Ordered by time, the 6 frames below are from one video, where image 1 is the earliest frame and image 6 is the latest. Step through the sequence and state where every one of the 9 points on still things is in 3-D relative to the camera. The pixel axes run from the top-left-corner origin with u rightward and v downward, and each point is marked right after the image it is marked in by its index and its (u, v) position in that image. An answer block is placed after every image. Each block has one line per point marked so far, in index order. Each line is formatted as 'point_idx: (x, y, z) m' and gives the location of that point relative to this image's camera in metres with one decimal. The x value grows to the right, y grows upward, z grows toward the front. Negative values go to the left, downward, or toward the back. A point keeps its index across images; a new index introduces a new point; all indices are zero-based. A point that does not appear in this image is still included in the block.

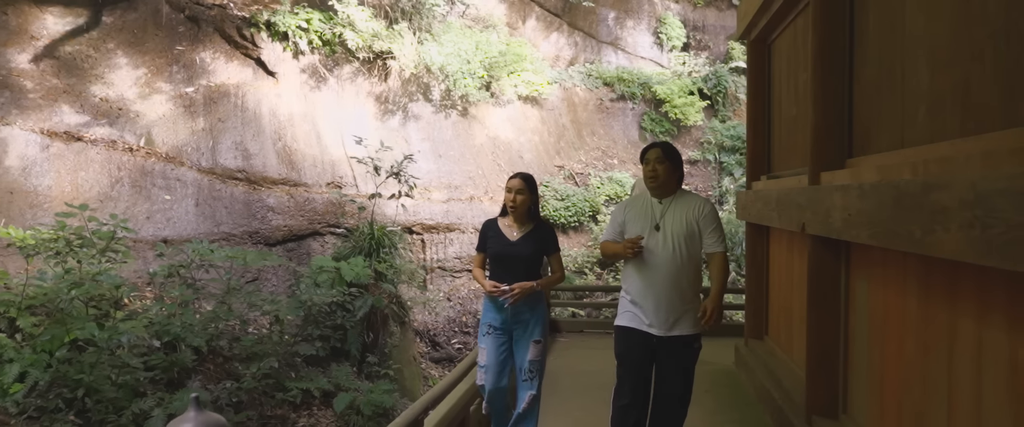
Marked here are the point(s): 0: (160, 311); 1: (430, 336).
0: (-2.7, -0.7, +5.2) m
1: (-0.9, -1.3, +7.2) m
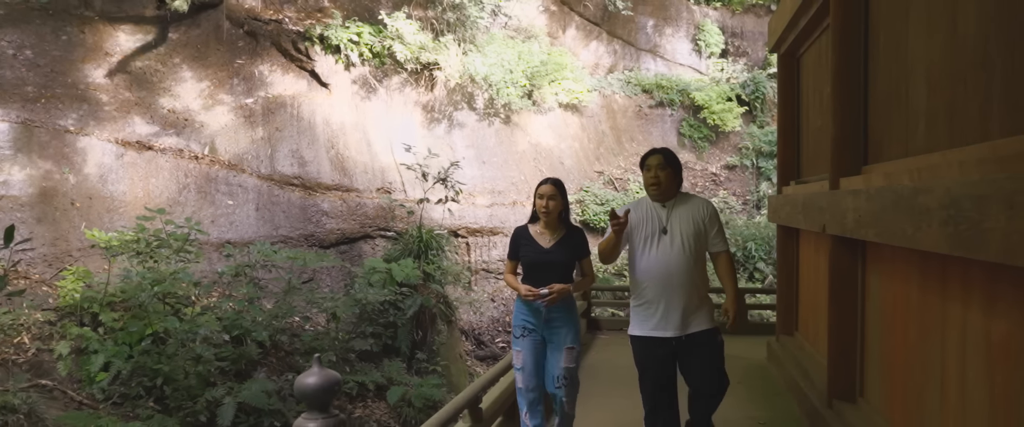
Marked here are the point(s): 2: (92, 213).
0: (-2.3, -0.8, +5.6) m
1: (-0.4, -1.3, +7.5) m
2: (-4.0, 0.0, +6.5) m
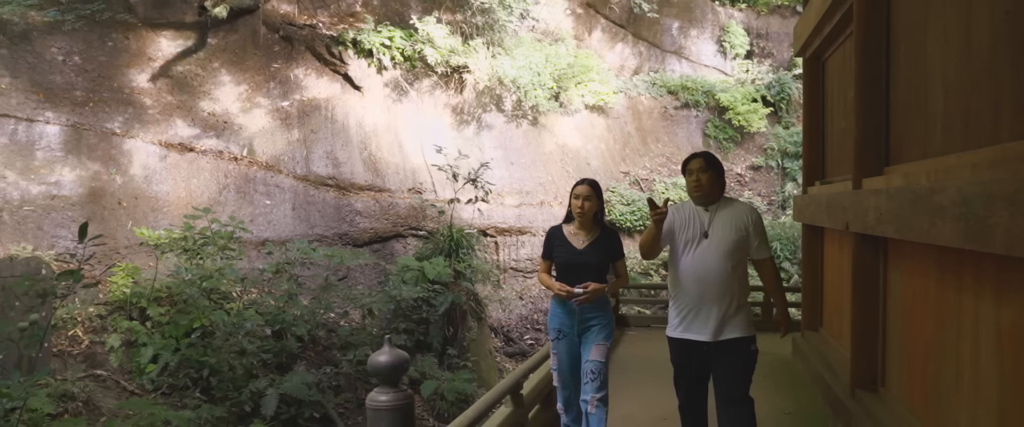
0: (-2.1, -0.8, +5.9) m
1: (-0.1, -1.3, +7.7) m
2: (-3.7, 0.0, +6.8) m
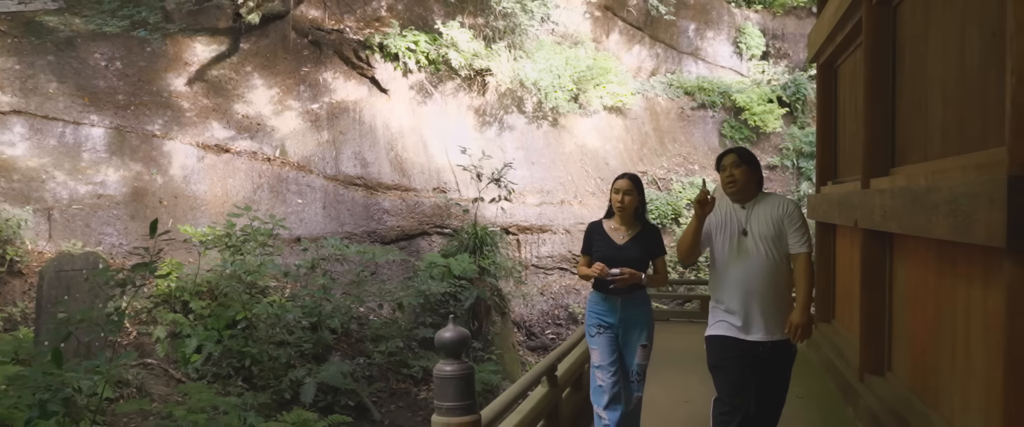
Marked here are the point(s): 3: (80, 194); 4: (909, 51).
0: (-1.8, -0.8, +6.2) m
1: (+0.2, -1.3, +8.0) m
2: (-3.5, 0.0, +7.1) m
3: (-4.3, +0.2, +6.8) m
4: (+1.6, +0.6, +2.7) m
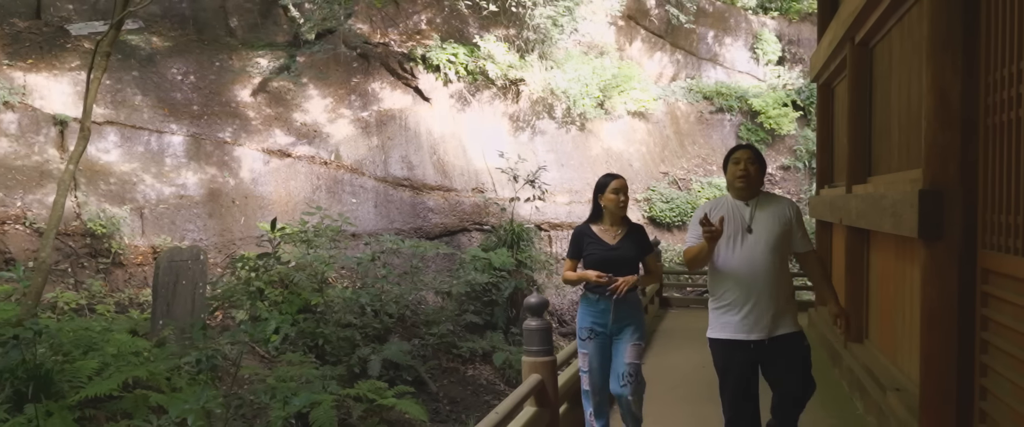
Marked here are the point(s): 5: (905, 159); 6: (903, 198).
0: (-1.5, -0.7, +7.0) m
1: (+0.6, -1.3, +8.7) m
2: (-3.1, 0.0, +8.0) m
3: (-3.9, +0.2, +7.6) m
4: (+1.9, +0.6, +3.5) m
5: (+1.7, +0.2, +2.9) m
6: (+1.4, +0.1, +2.5) m
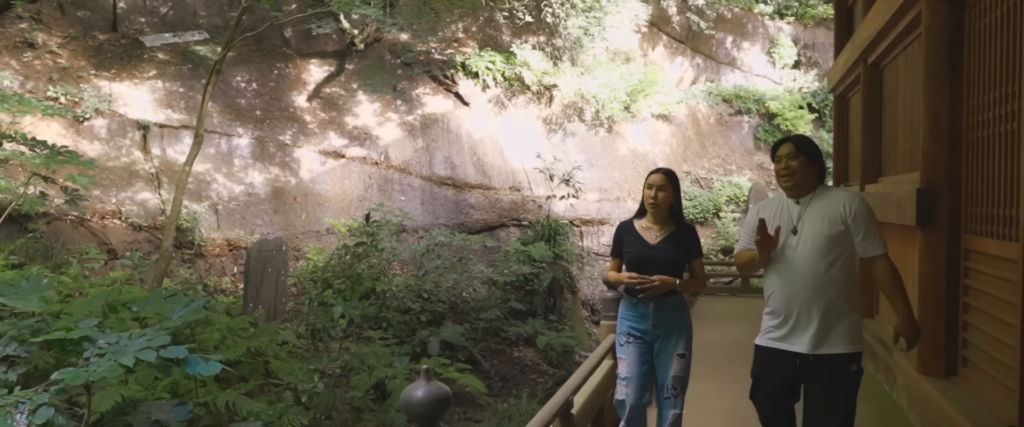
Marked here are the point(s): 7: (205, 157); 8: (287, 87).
0: (-1.0, -0.7, +7.7) m
1: (+1.1, -1.2, +9.4) m
2: (-2.6, +0.1, +8.8) m
3: (-3.4, +0.3, +8.4) m
4: (+2.3, +0.7, +4.1) m
5: (+2.1, +0.3, +3.6) m
6: (+1.8, +0.1, +3.2) m
7: (-3.9, +0.7, +8.6) m
8: (-3.3, +1.8, +9.8) m
